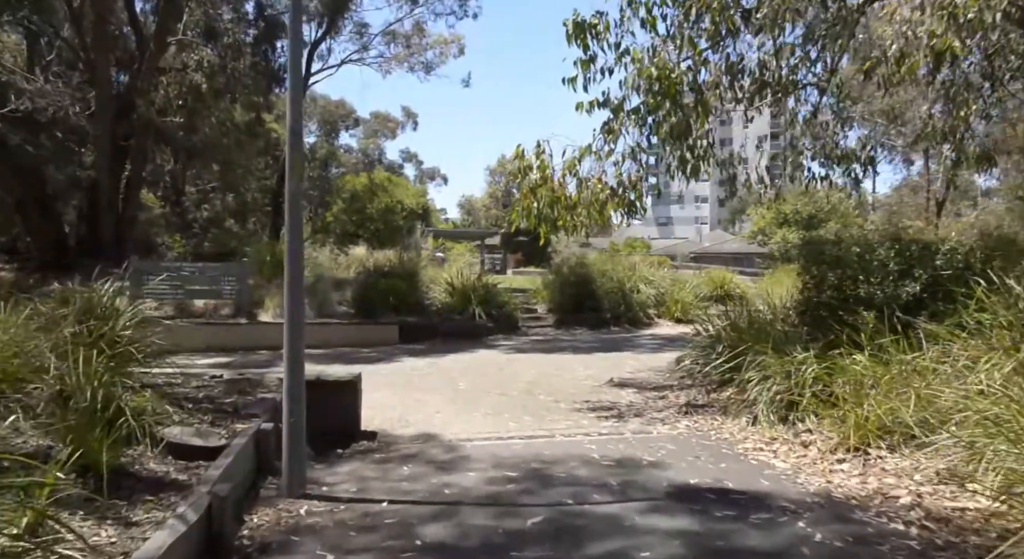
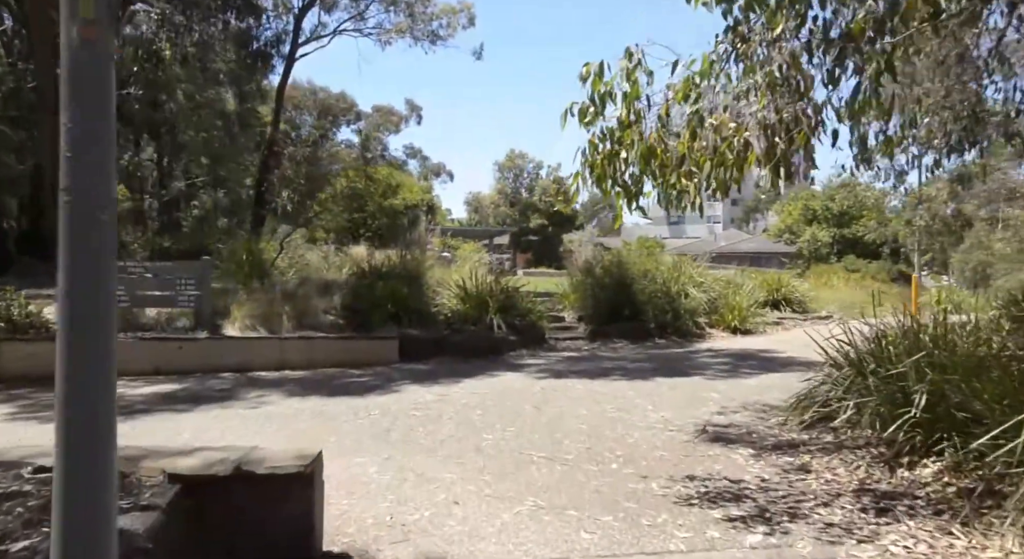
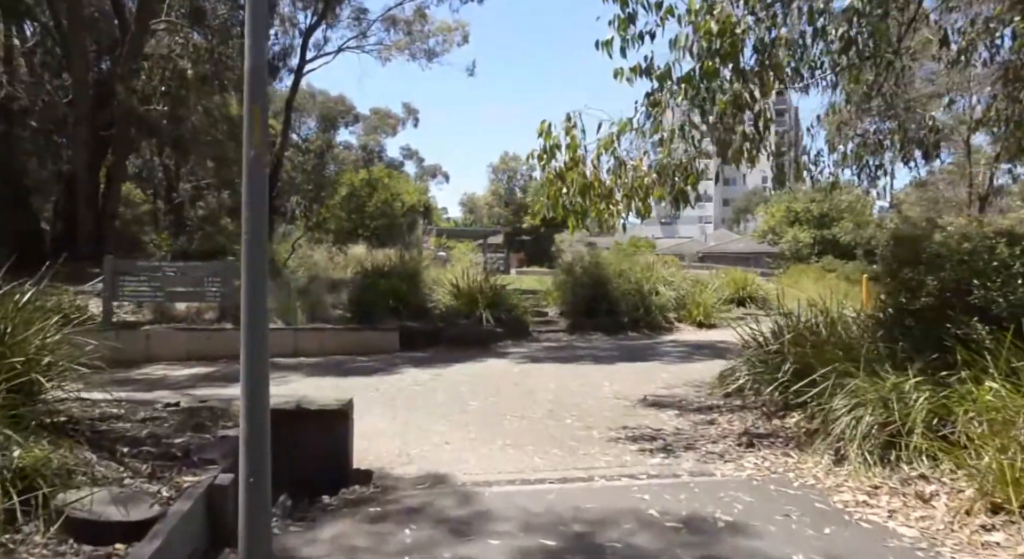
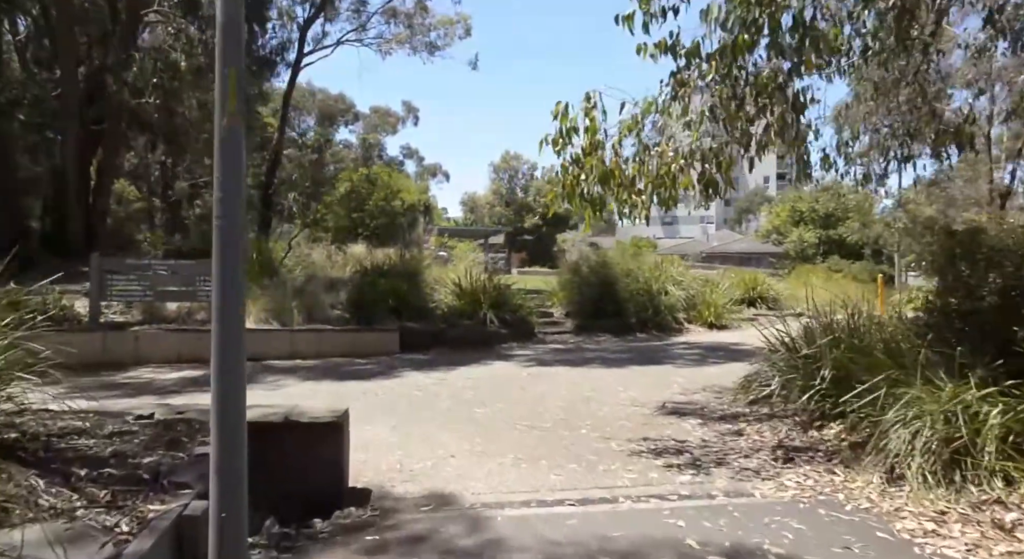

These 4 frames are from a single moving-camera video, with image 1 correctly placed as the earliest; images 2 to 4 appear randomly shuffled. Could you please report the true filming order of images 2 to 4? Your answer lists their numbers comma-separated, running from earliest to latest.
3, 4, 2
